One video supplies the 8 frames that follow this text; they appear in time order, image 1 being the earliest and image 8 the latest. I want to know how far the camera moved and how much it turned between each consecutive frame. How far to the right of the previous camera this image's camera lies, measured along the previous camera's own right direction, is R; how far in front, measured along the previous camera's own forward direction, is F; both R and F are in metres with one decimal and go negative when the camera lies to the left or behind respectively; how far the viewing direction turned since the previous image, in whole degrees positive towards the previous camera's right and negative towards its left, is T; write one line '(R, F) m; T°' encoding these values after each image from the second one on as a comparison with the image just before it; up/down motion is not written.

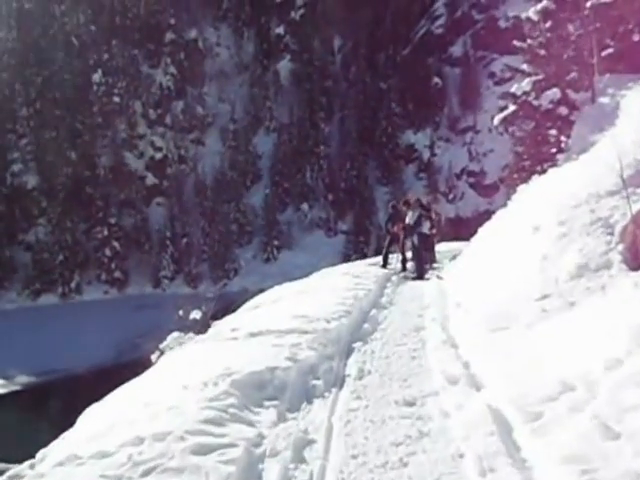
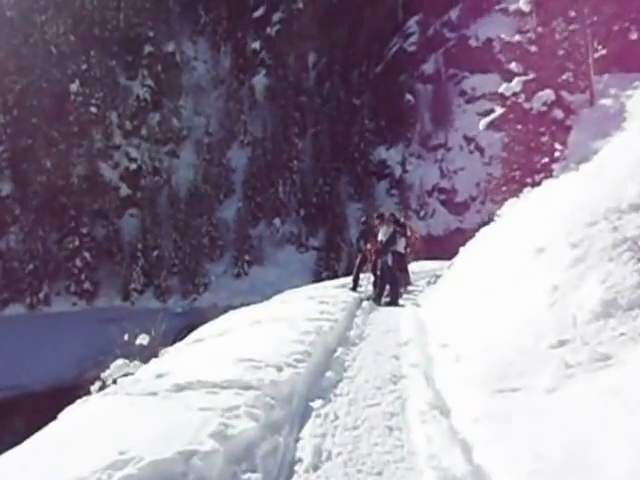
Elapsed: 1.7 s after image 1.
(+0.1, +1.9) m; +2°
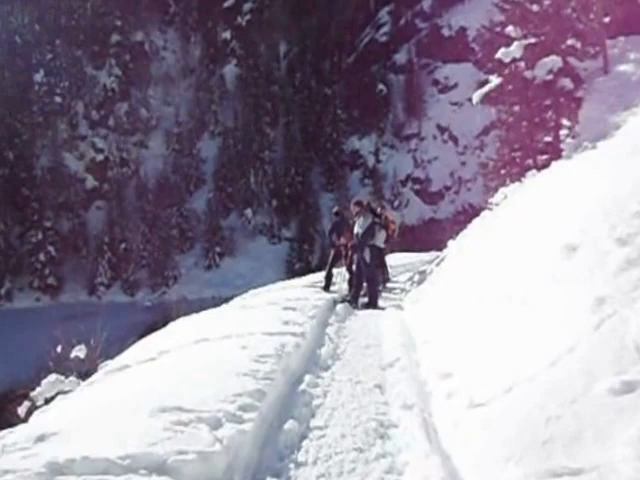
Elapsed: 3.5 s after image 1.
(+0.1, +2.0) m; +2°
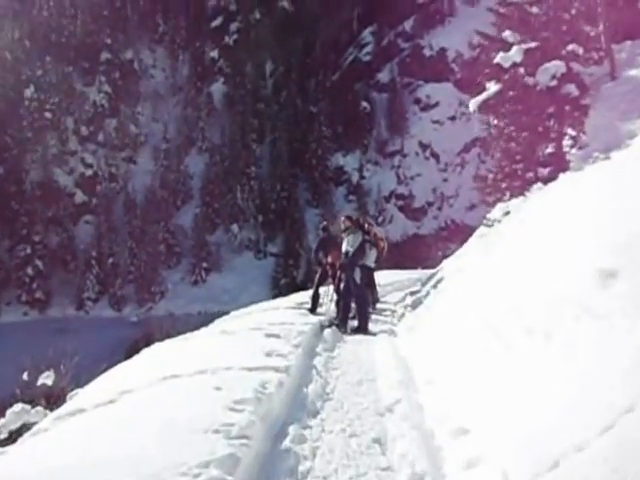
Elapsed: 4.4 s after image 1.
(0.0, +1.1) m; +1°
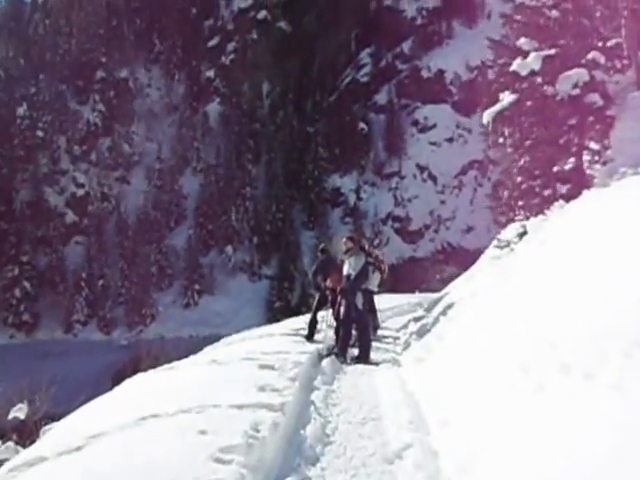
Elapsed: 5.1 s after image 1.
(0.0, +0.8) m; 0°
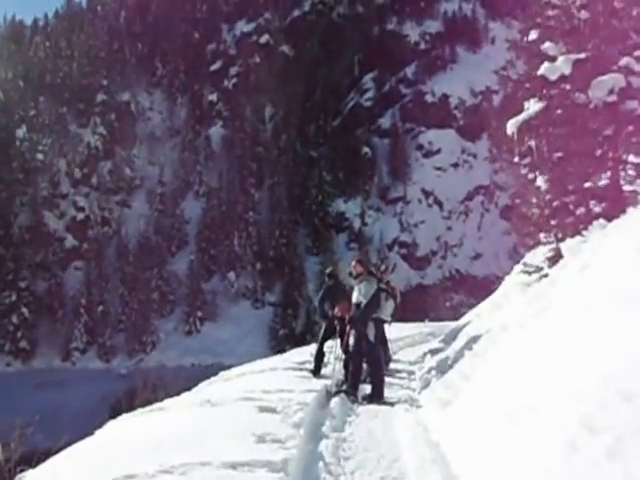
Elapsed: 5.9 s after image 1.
(0.0, +1.1) m; 0°
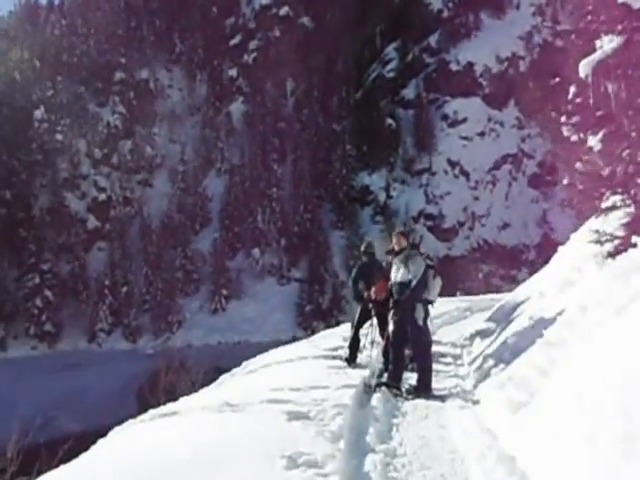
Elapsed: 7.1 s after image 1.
(-0.1, +1.4) m; -2°
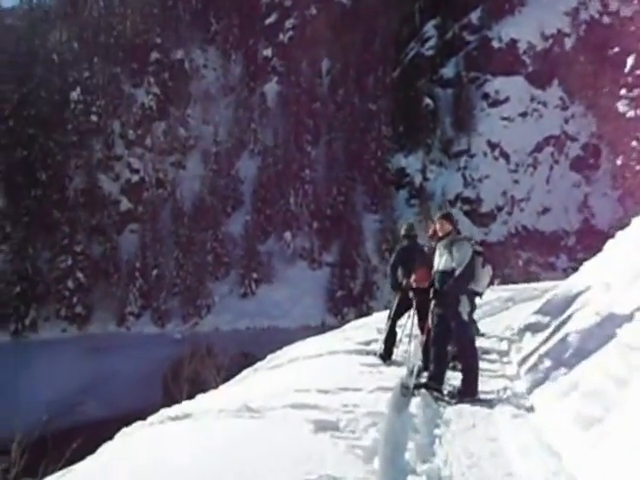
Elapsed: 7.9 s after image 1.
(0.0, +1.3) m; -2°
